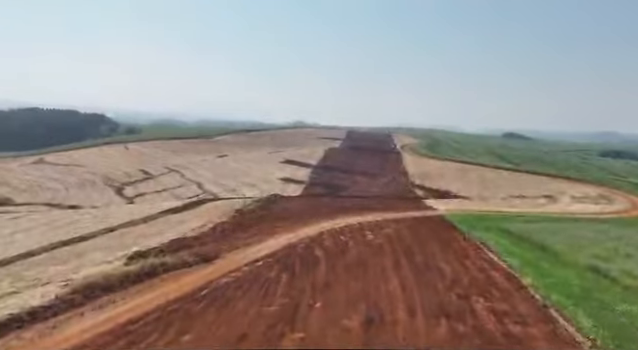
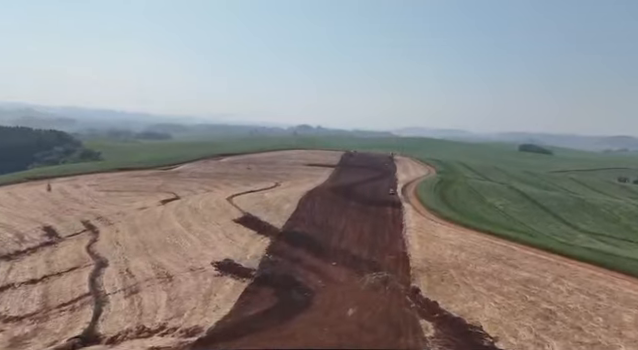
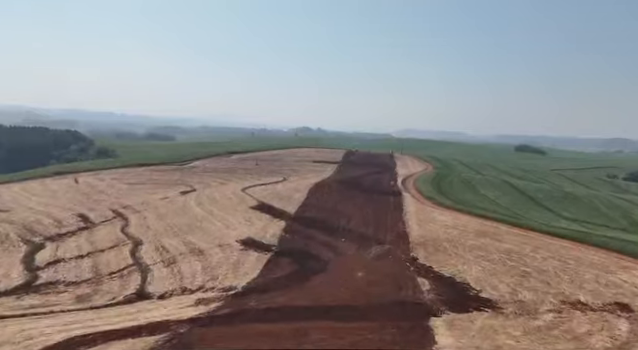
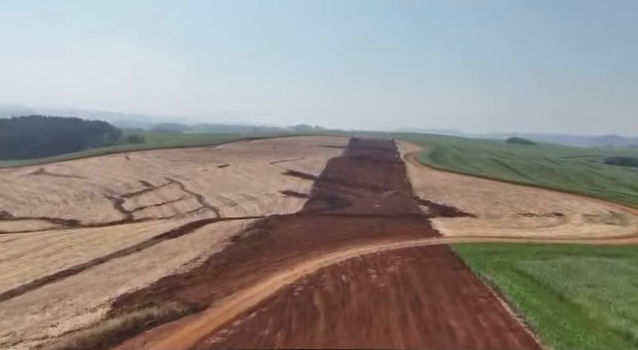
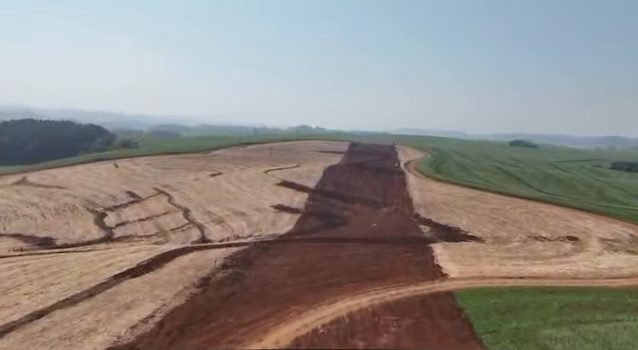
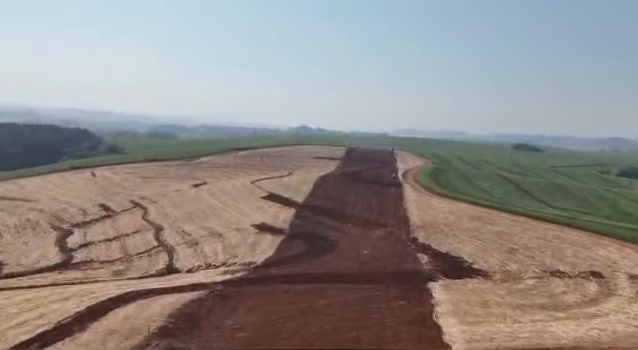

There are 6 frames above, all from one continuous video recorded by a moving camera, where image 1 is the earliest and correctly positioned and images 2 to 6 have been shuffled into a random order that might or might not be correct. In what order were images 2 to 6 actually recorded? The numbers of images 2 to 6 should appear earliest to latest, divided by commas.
4, 5, 6, 3, 2
